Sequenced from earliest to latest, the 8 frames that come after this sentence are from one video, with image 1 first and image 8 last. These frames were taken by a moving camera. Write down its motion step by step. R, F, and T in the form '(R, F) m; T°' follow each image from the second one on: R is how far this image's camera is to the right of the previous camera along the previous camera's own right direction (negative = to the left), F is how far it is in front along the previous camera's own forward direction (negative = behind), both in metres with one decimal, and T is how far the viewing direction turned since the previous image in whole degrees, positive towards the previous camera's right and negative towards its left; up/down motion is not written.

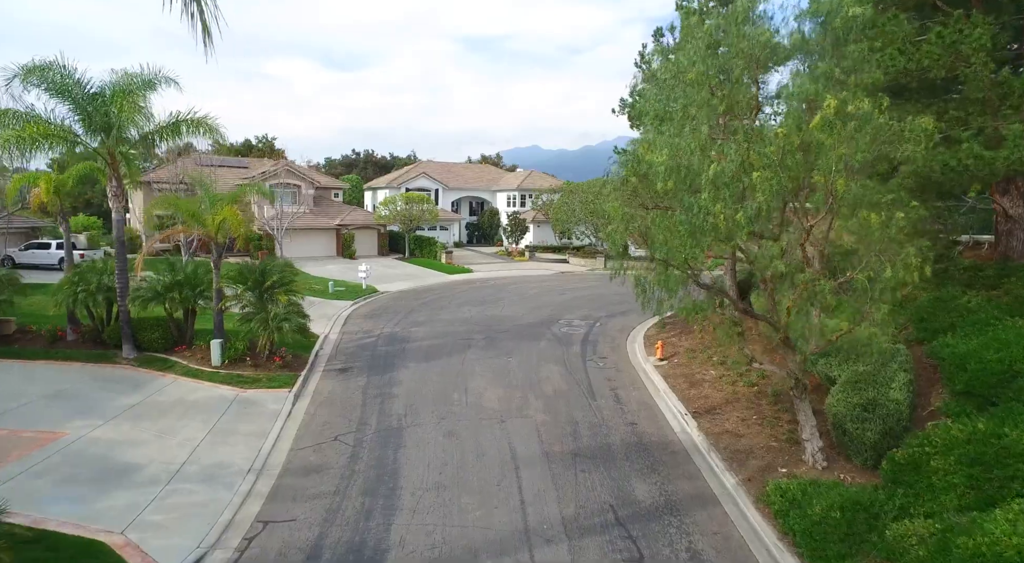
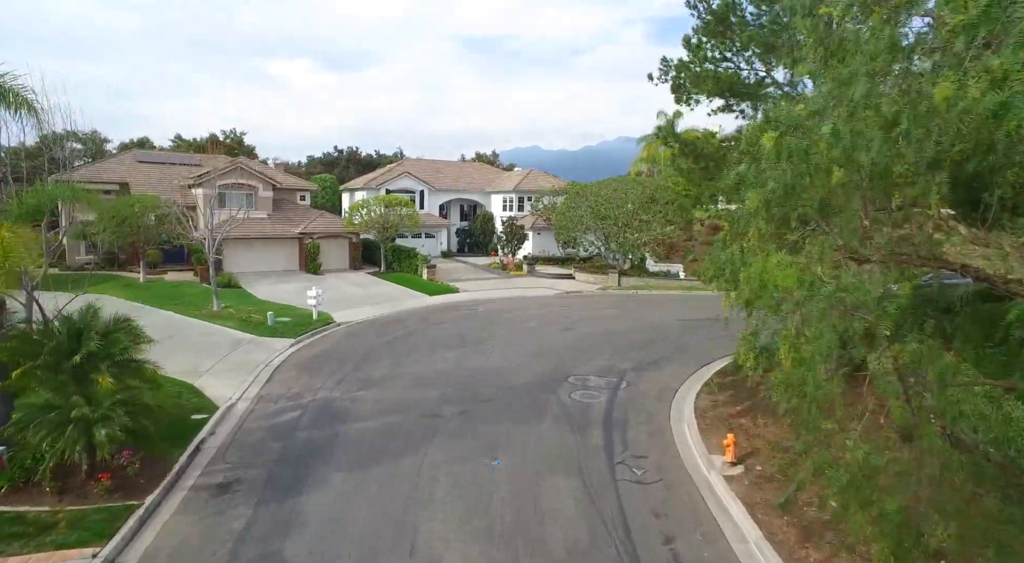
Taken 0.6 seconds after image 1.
(+0.2, +6.4) m; 0°
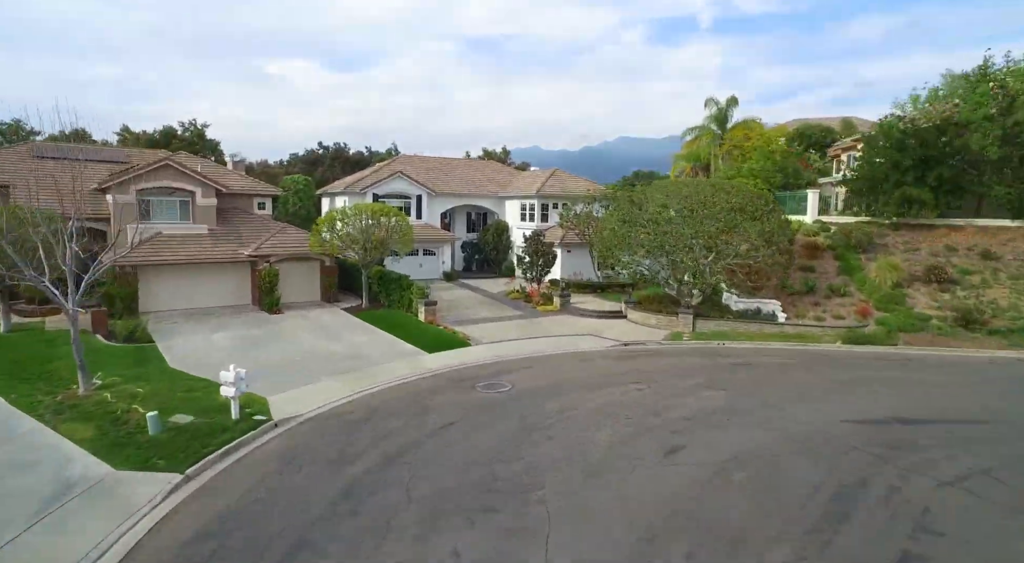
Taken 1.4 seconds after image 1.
(-1.2, +9.3) m; 0°
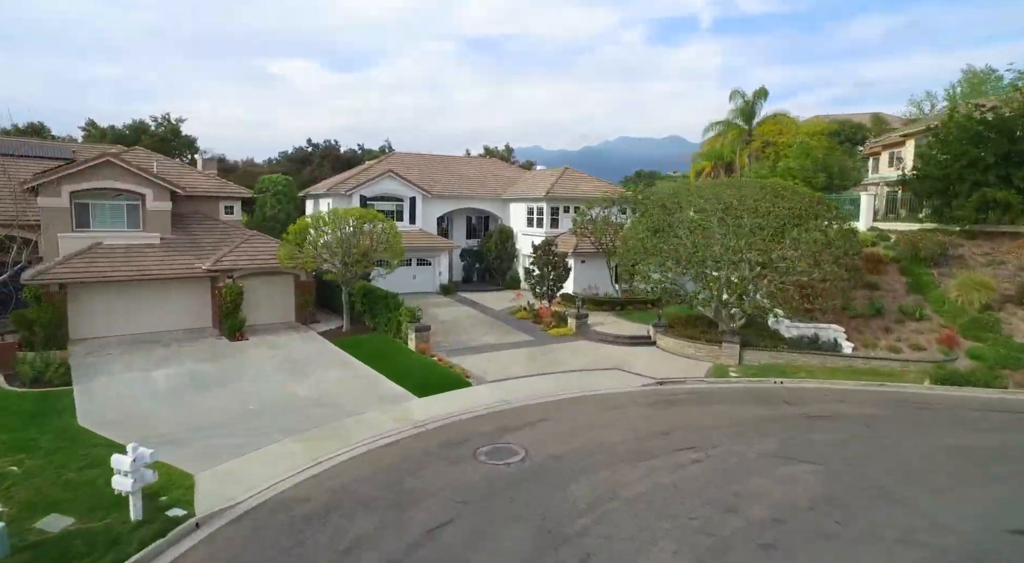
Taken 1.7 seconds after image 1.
(-0.3, +4.1) m; 0°
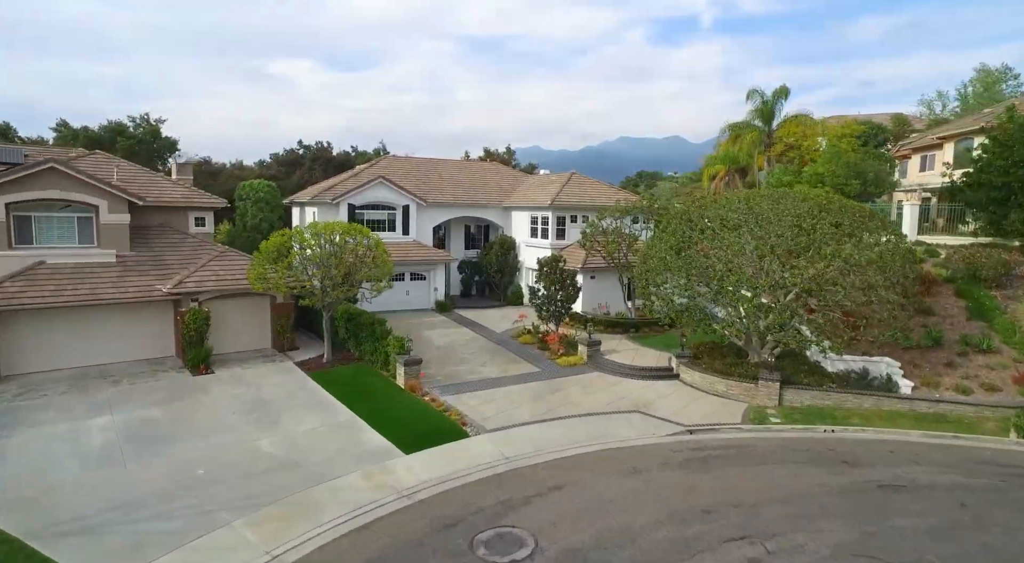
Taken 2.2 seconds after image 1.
(-0.1, +2.7) m; 0°
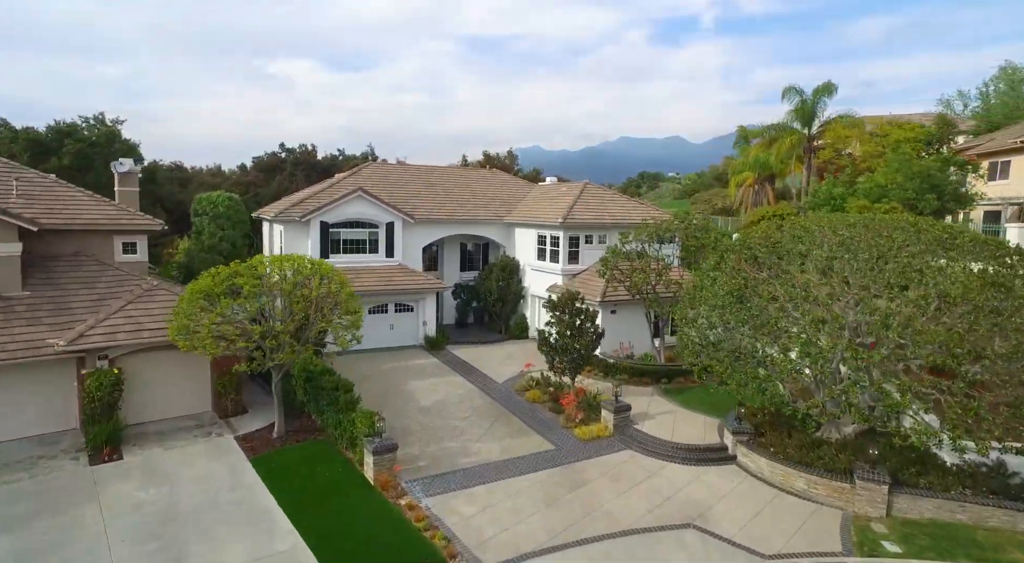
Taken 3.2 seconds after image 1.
(-0.1, +4.7) m; 0°
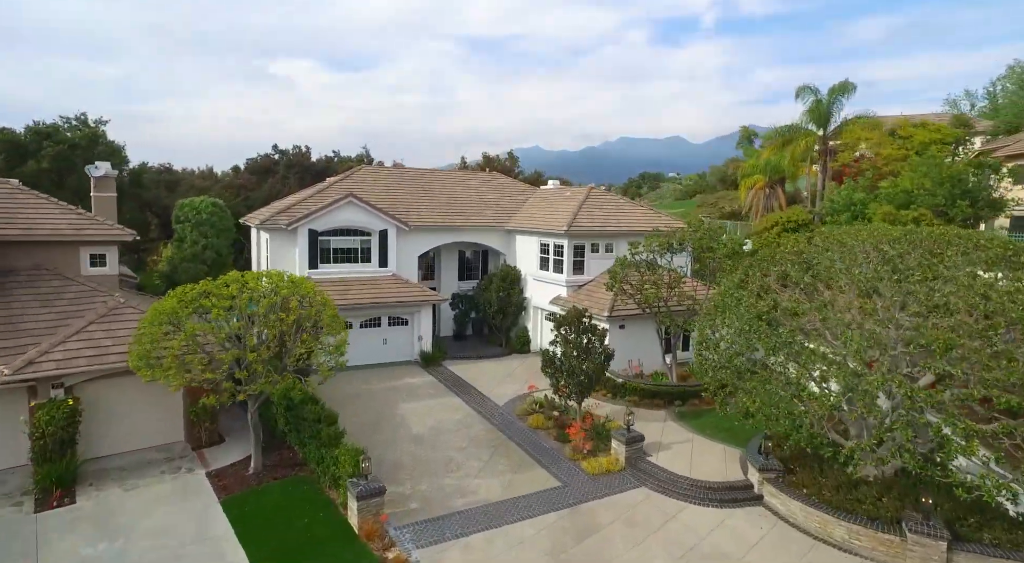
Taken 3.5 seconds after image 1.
(0.0, +1.5) m; 0°
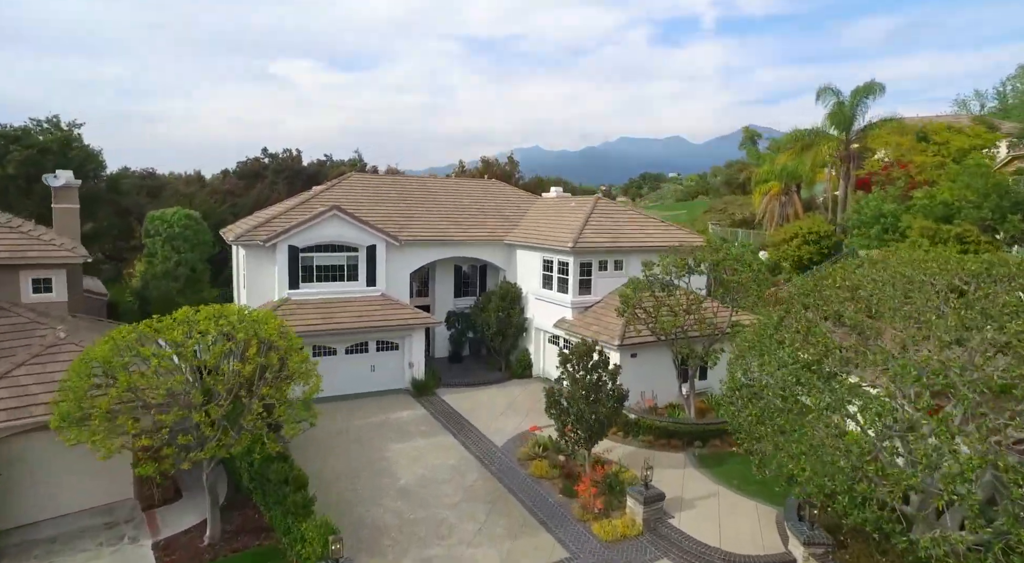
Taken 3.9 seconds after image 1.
(0.0, +2.1) m; 0°
